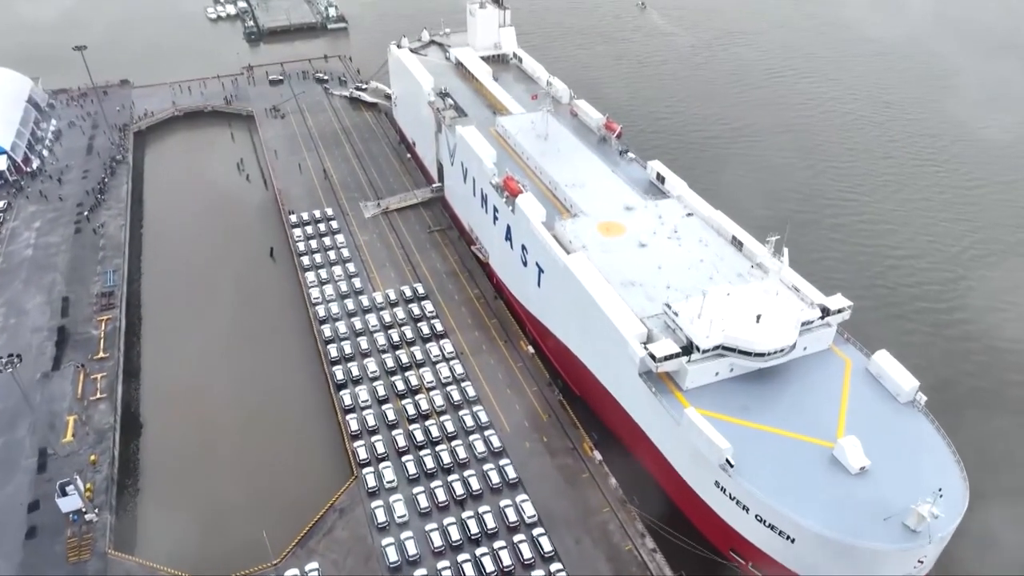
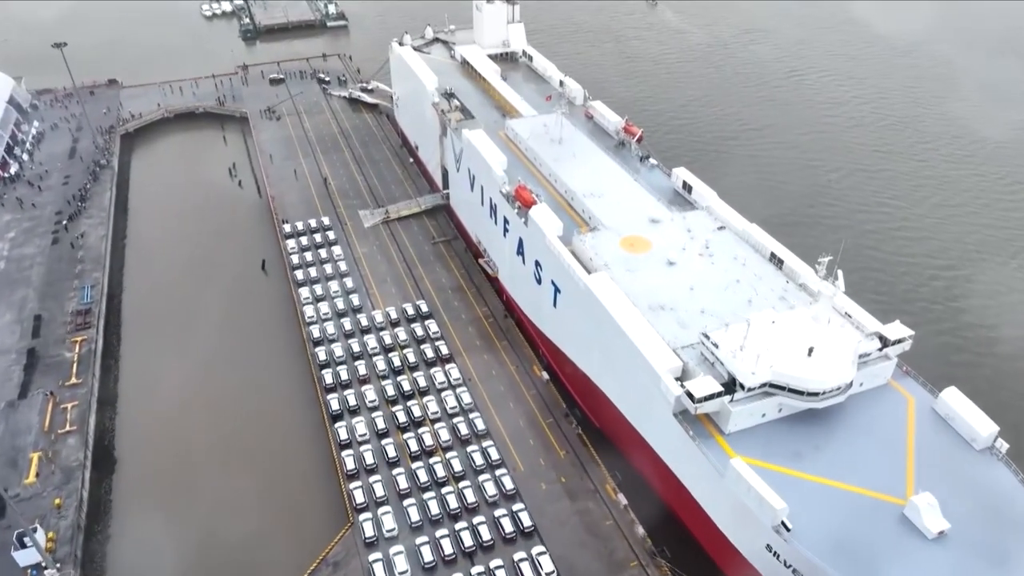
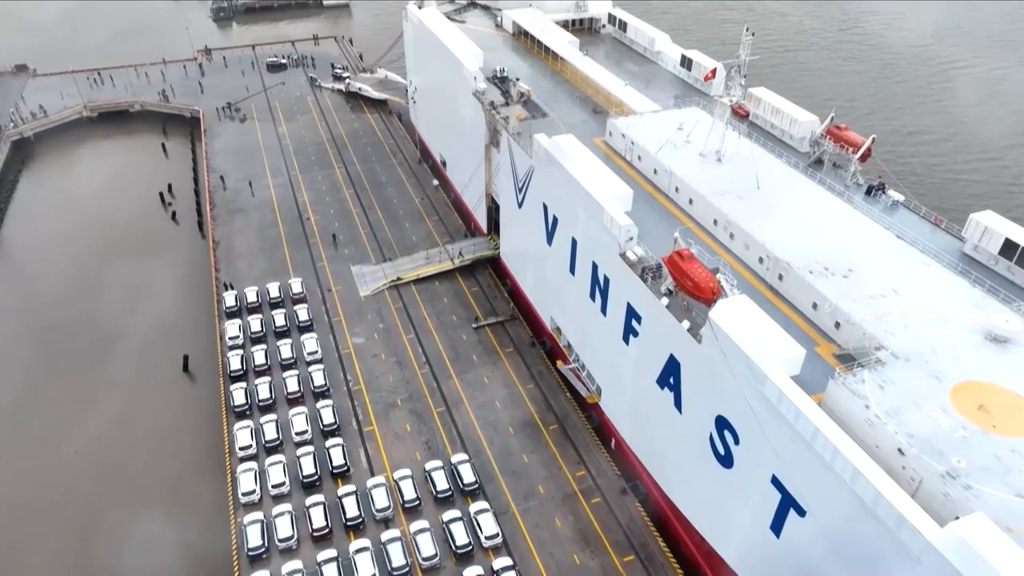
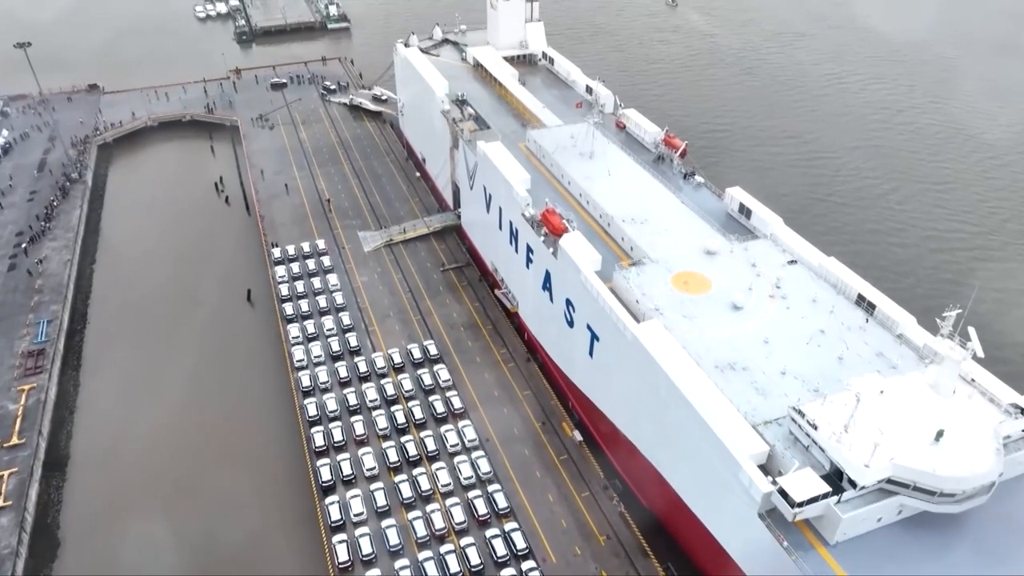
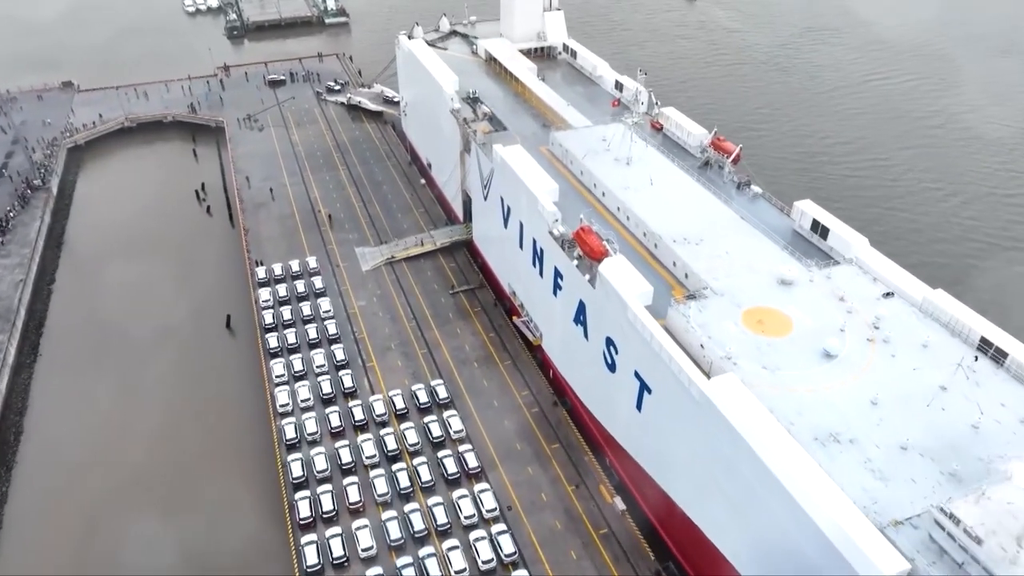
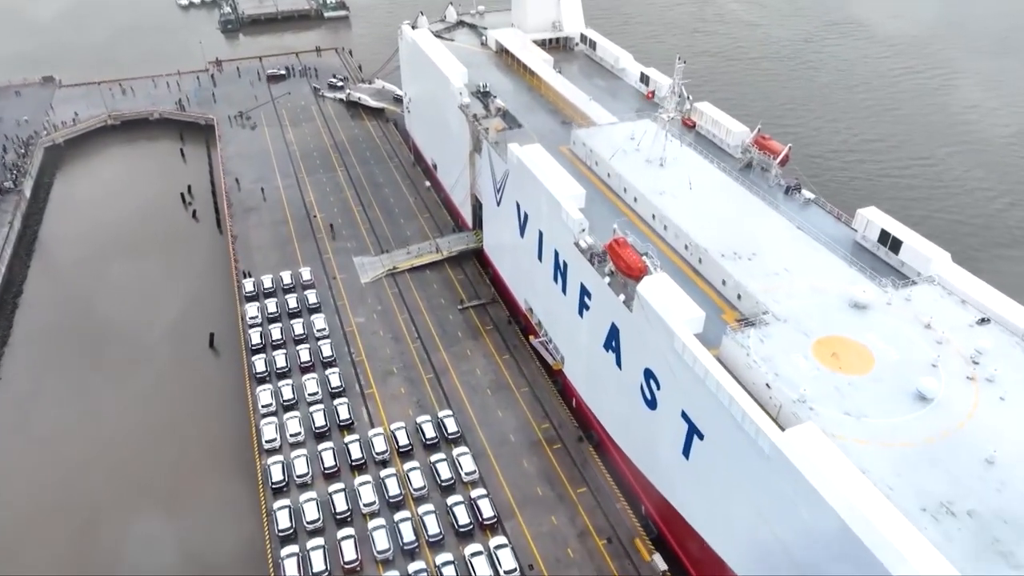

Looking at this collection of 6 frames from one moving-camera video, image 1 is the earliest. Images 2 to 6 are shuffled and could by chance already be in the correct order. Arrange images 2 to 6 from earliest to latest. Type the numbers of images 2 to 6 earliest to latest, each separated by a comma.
2, 4, 5, 6, 3
